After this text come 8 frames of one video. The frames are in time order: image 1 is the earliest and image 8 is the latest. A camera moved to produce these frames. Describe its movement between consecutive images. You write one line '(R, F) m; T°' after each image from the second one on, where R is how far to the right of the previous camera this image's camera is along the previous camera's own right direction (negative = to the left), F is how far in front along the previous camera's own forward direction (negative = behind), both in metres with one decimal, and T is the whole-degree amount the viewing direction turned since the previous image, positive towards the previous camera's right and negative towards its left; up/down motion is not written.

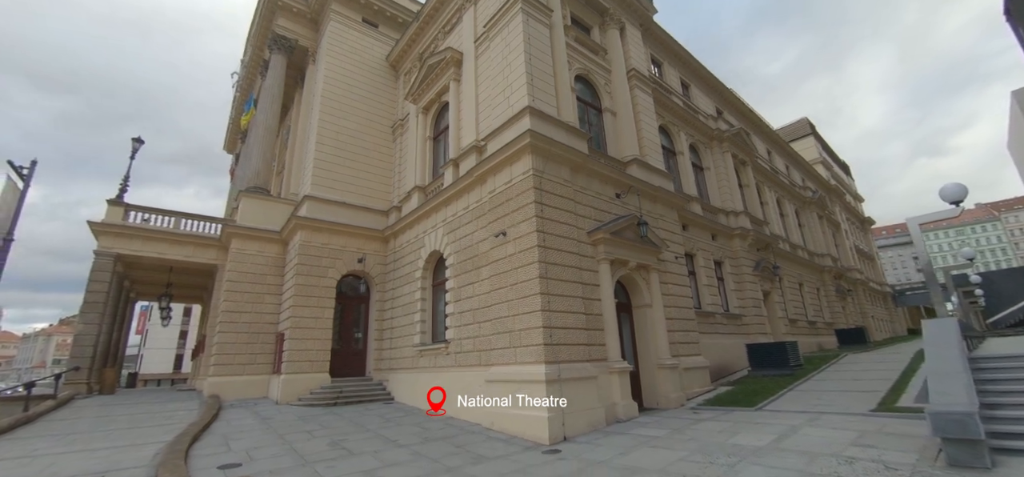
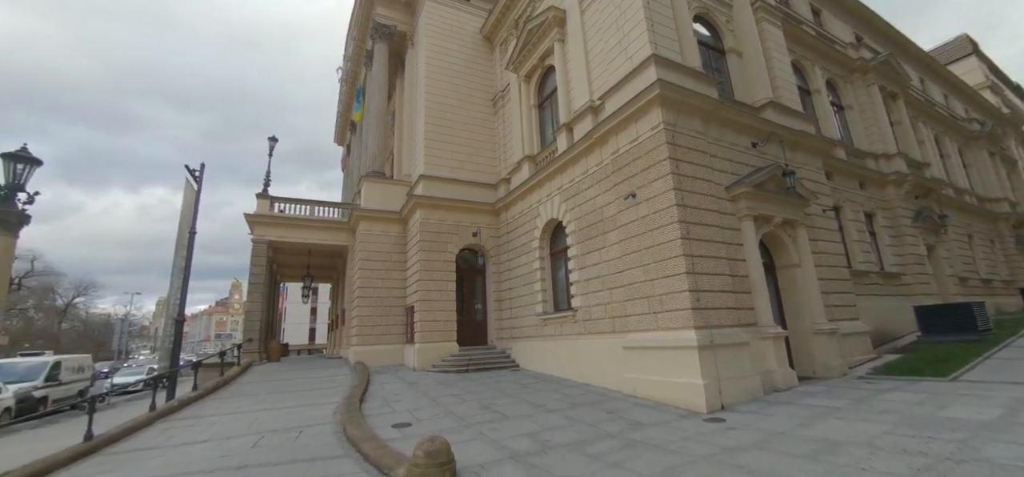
(-0.8, +0.1) m; -12°
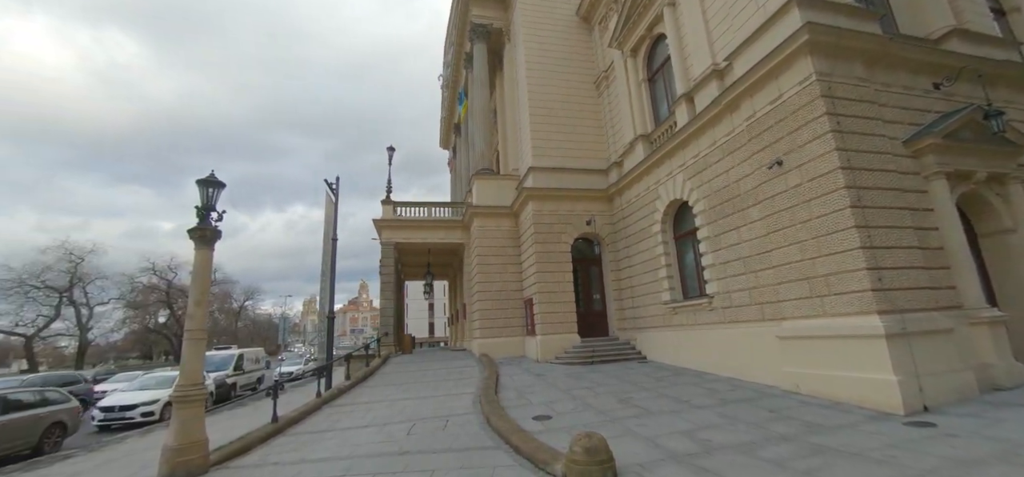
(-0.4, +0.2) m; -13°
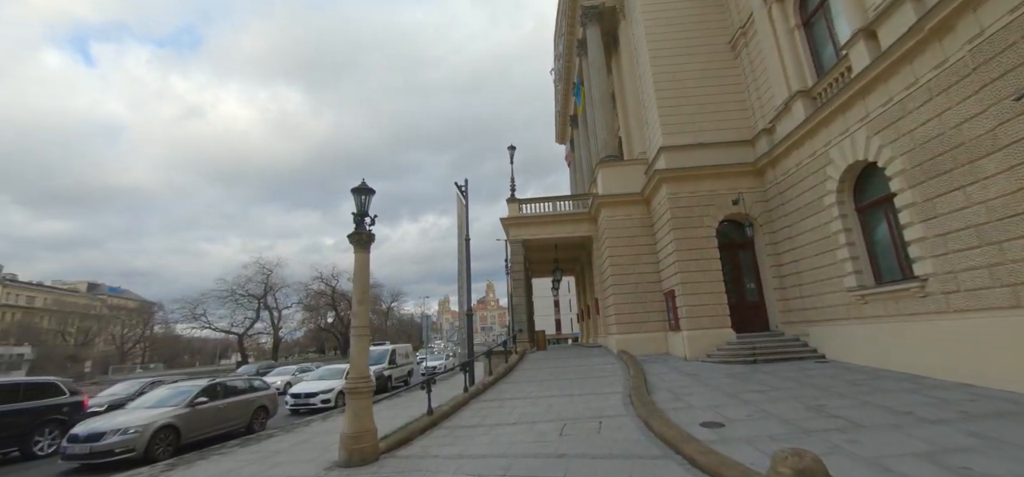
(-0.3, +0.5) m; -15°
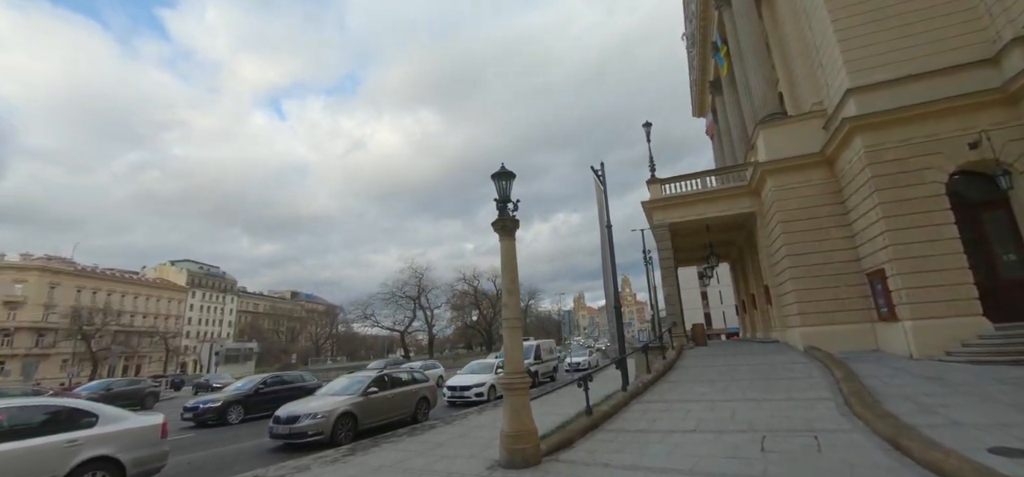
(-0.4, +0.8) m; -17°
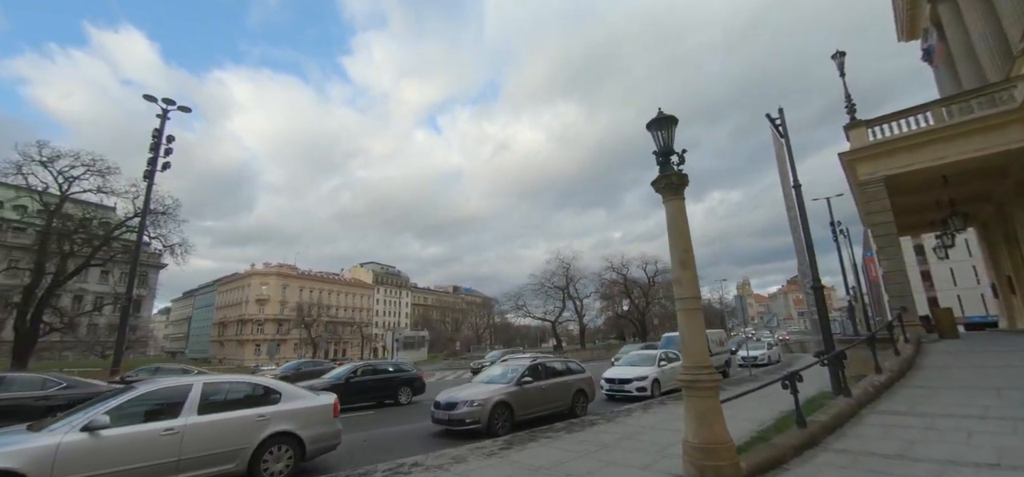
(-0.3, +1.1) m; -18°
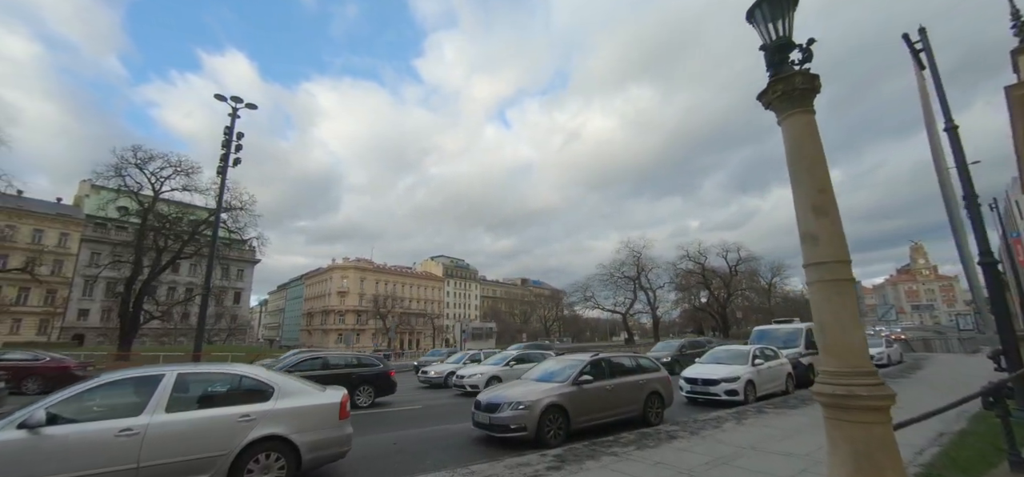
(+0.3, +1.8) m; -9°
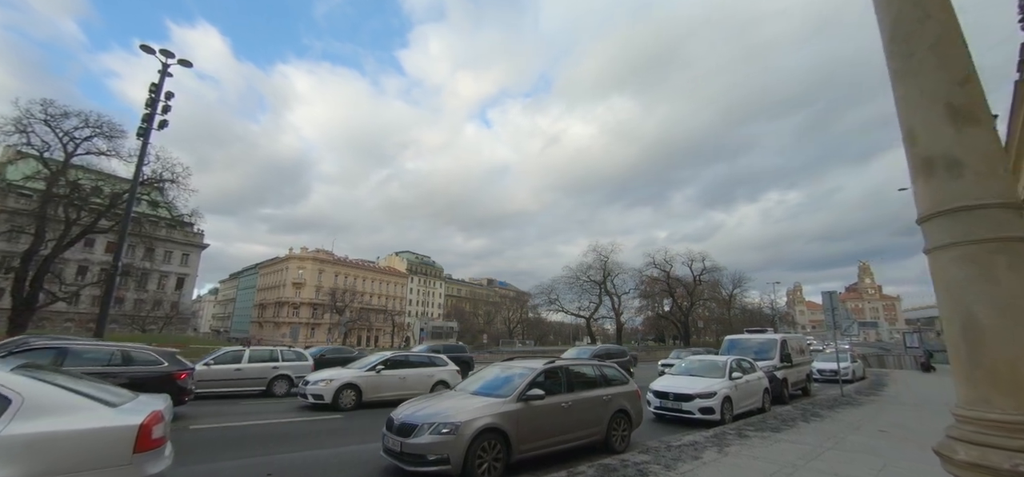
(+0.5, +2.0) m; +4°
